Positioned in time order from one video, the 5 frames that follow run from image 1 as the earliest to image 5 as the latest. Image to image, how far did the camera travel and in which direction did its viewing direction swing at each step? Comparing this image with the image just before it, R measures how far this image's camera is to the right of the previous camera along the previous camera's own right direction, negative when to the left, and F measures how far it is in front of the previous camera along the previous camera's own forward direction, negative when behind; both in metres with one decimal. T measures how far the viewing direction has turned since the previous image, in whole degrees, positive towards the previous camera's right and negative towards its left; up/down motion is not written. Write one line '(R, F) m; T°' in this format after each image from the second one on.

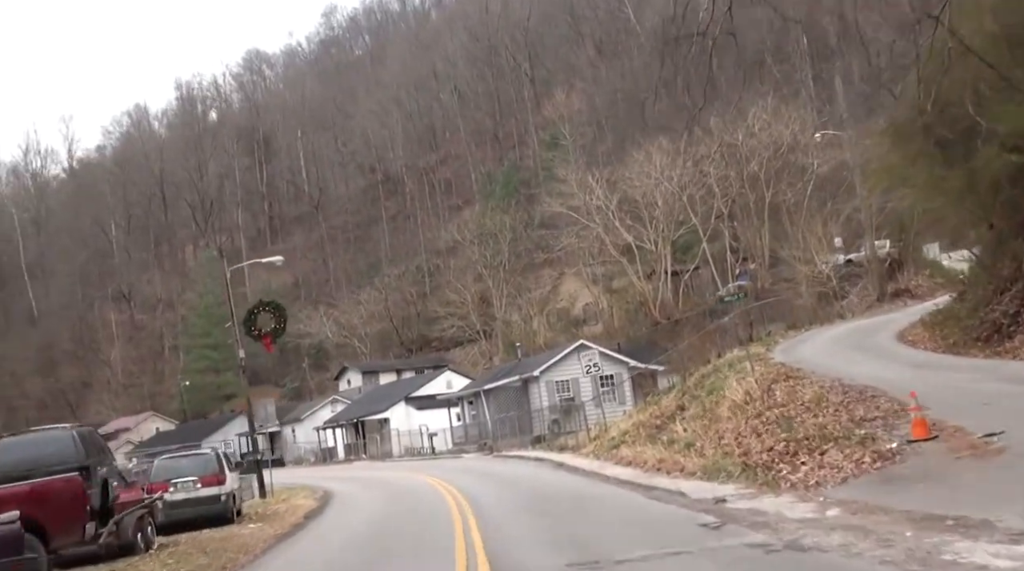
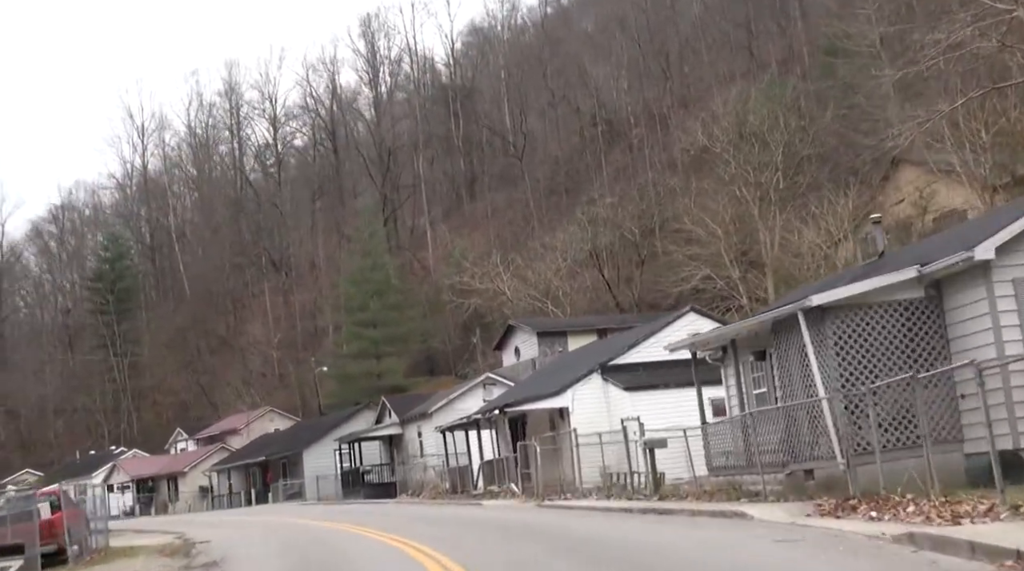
(-1.6, +30.4) m; -10°
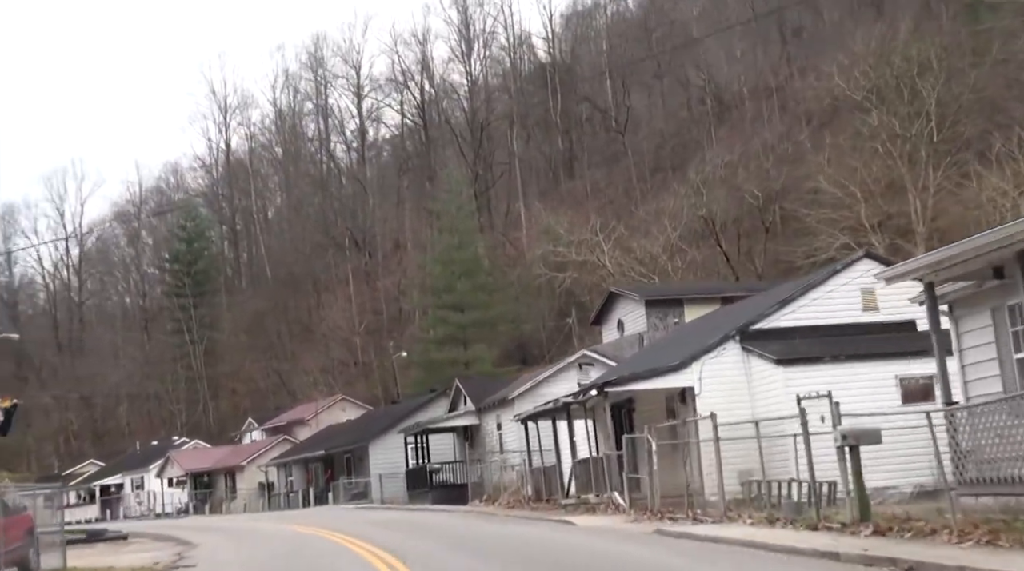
(-0.1, +7.7) m; -4°
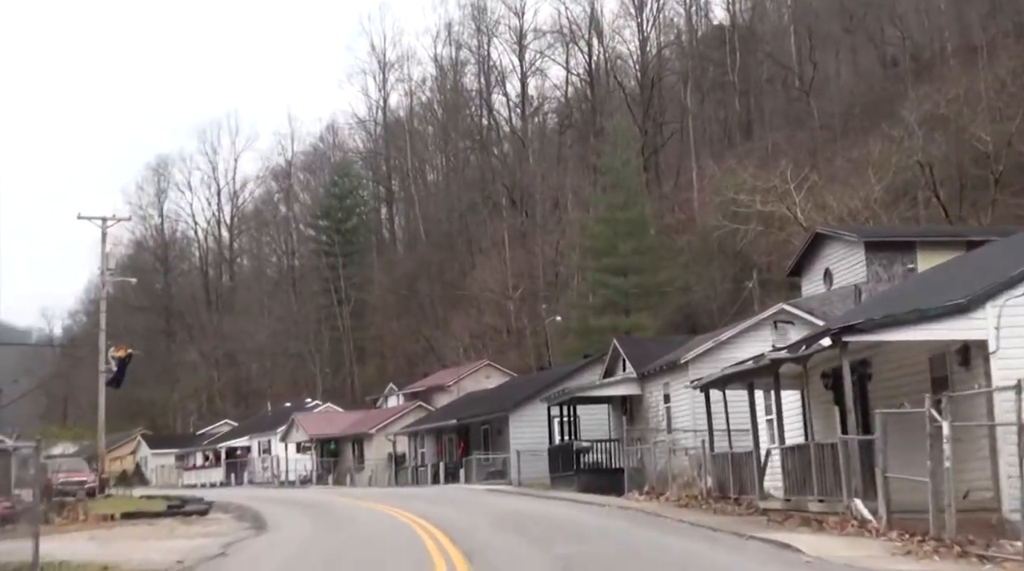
(-0.2, +6.9) m; -7°
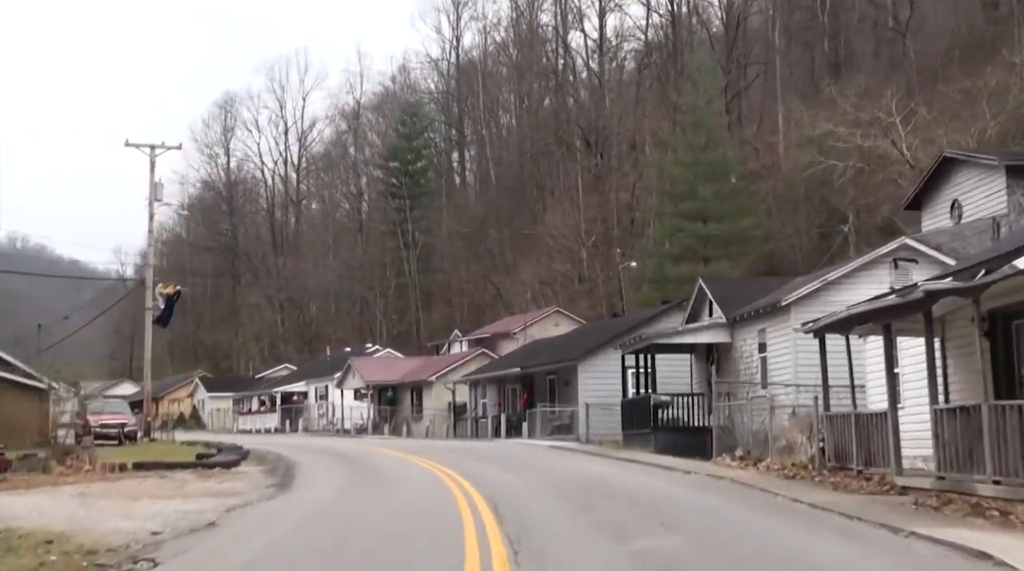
(0.0, +3.5) m; -3°
